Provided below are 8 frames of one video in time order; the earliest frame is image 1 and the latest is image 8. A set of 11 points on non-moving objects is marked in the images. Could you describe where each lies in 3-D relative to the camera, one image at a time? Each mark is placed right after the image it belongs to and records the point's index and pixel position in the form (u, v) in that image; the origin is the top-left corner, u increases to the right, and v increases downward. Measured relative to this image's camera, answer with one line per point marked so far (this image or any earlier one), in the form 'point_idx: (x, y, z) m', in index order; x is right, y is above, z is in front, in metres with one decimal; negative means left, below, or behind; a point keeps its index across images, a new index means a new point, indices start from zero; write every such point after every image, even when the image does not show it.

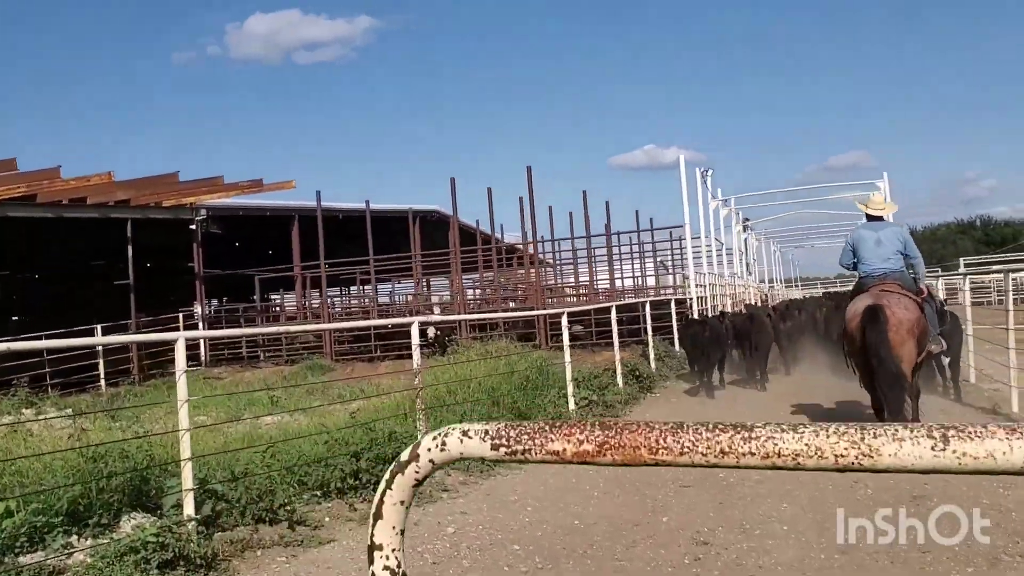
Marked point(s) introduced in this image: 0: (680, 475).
0: (+1.1, -1.2, +6.2) m
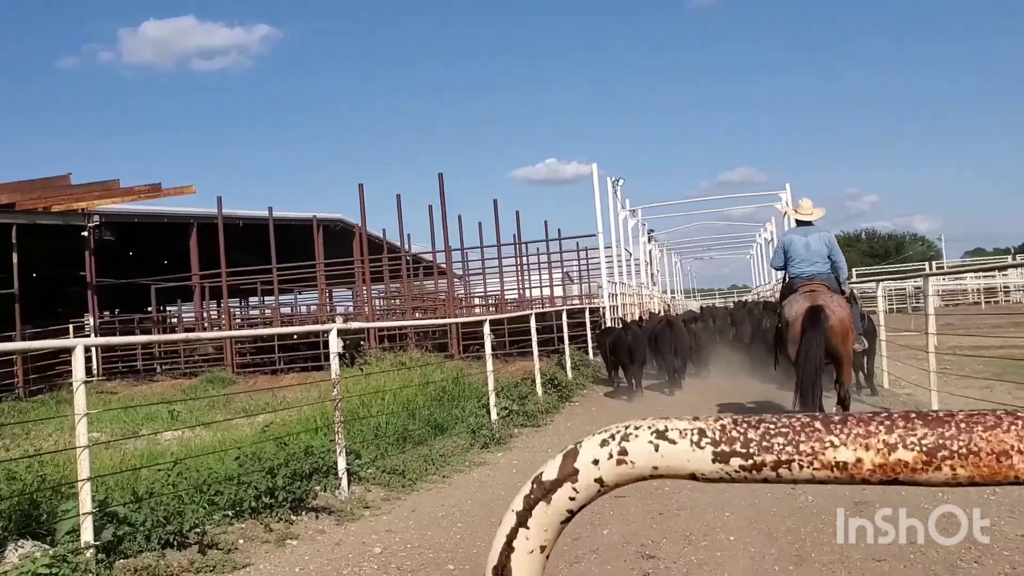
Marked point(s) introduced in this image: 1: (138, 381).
0: (+0.6, -1.2, +6.0) m
1: (-6.2, -1.5, +16.3) m
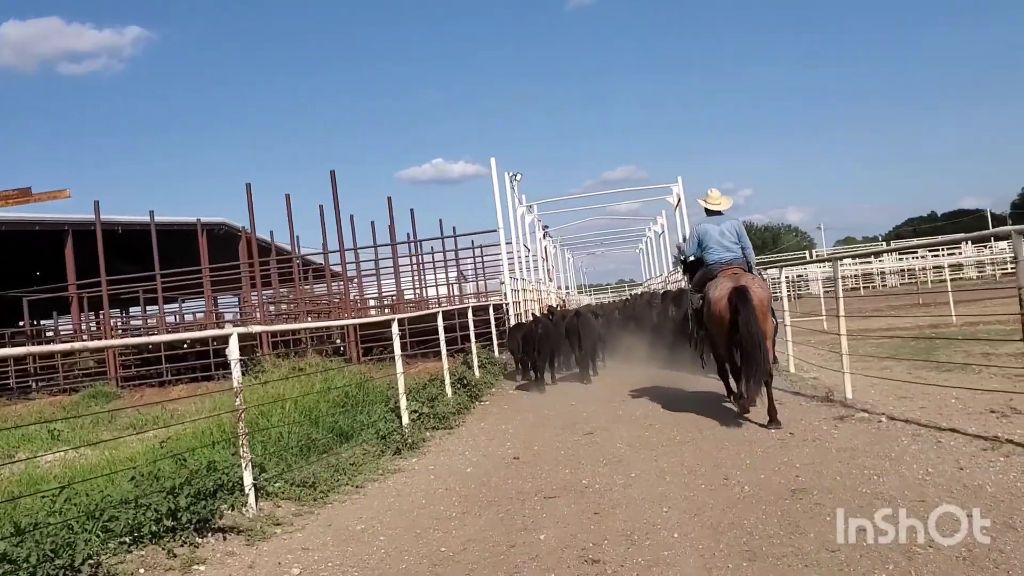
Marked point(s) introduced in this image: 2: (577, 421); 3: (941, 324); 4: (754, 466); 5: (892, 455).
0: (+0.2, -1.1, +5.7) m
1: (-7.7, -1.7, +15.2) m
2: (+0.5, -1.1, +8.3) m
3: (+7.9, -0.7, +18.3) m
4: (+1.4, -1.0, +5.5) m
5: (+2.1, -0.9, +5.5) m
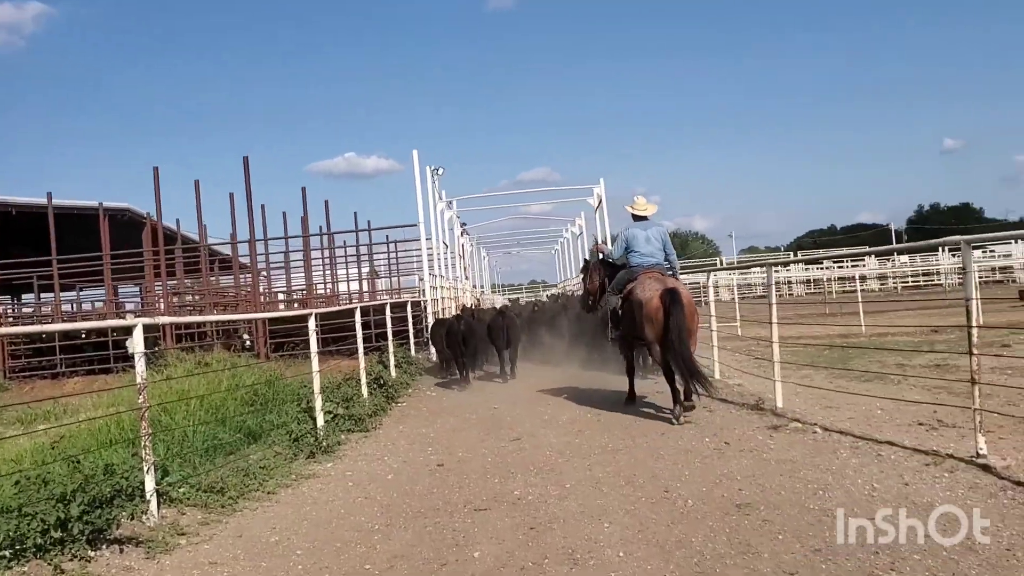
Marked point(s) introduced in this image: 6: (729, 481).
0: (-0.2, -1.1, +5.4) m
1: (-9.0, -1.5, +14.1) m
2: (-0.1, -1.1, +8.0) m
3: (+6.4, -0.9, +18.6) m
4: (+1.0, -1.0, +5.3) m
5: (+1.7, -1.0, +5.3) m
6: (+1.1, -1.0, +5.2) m
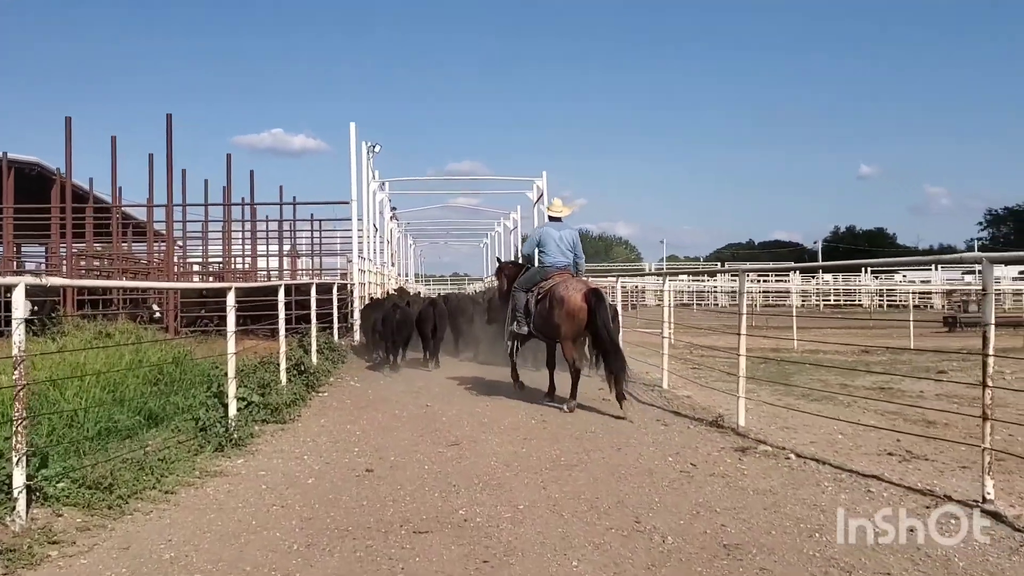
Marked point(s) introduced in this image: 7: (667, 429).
0: (-0.5, -1.0, +4.6) m
1: (-9.9, -0.7, +12.6) m
2: (-0.6, -1.0, +7.2) m
3: (+5.0, -1.1, +18.3) m
4: (+0.7, -1.0, +4.6) m
5: (+1.5, -1.0, +4.7) m
6: (+0.9, -1.0, +4.5) m
7: (+1.1, -1.0, +6.9) m
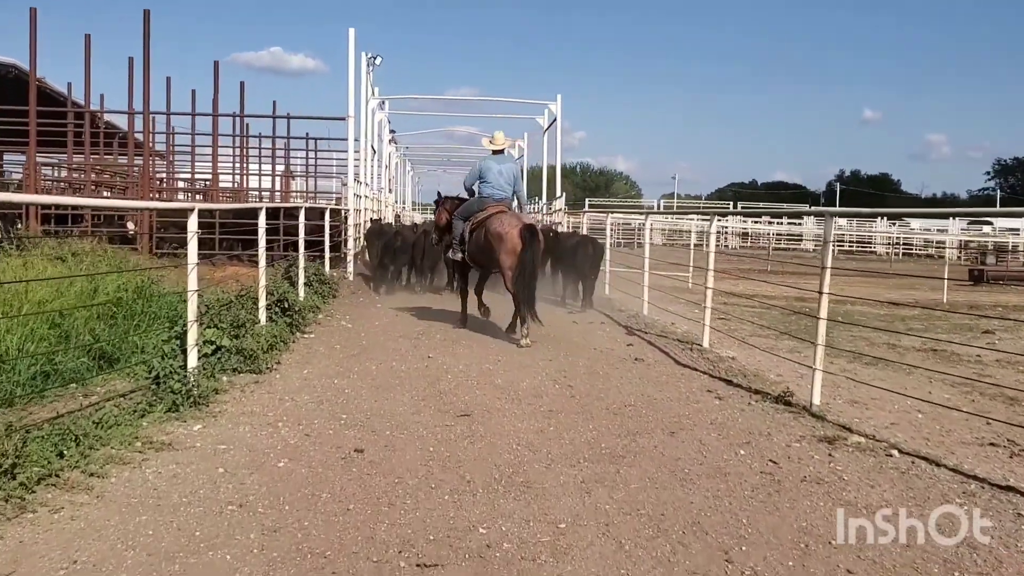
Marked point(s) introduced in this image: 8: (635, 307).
0: (-0.4, -0.8, +3.4) m
1: (-9.8, +0.5, +11.3) m
2: (-0.4, -0.6, +5.9) m
3: (+5.1, -0.2, +17.1) m
4: (+0.9, -0.8, +3.4) m
5: (+1.6, -0.9, +3.5) m
6: (+1.0, -0.9, +3.3) m
7: (+1.2, -0.7, +5.6) m
8: (+1.4, -0.2, +11.3) m
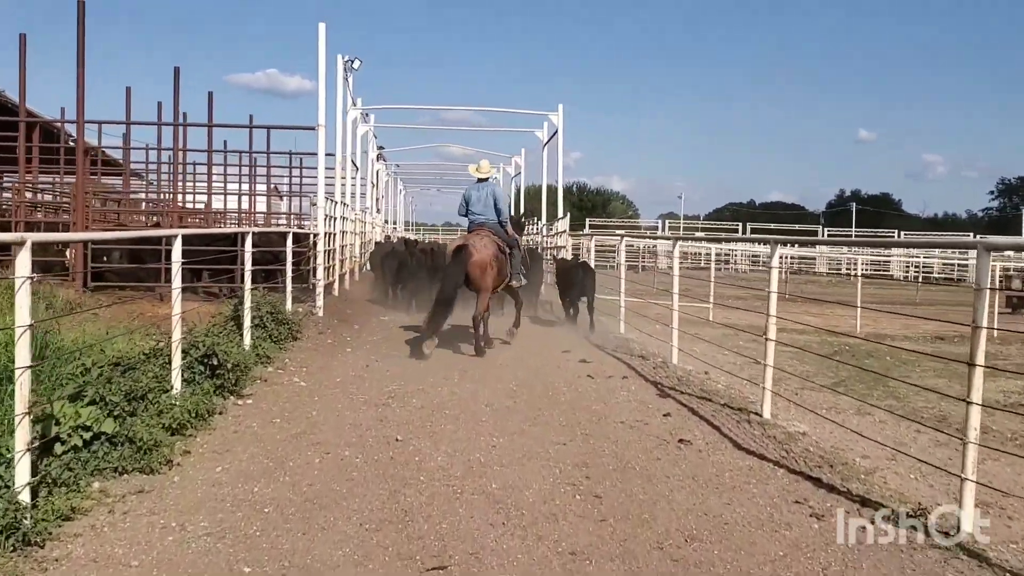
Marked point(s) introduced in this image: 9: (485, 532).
0: (-0.3, -1.0, +1.5) m
1: (-9.8, +0.1, +9.4) m
2: (-0.4, -0.9, +4.1) m
3: (+5.1, -0.7, +15.2) m
4: (+0.9, -1.1, +1.5) m
5: (+1.6, -1.1, +1.6) m
6: (+1.0, -1.1, +1.4) m
7: (+1.2, -0.9, +3.8) m
8: (+1.4, -0.6, +9.4) m
9: (-0.1, -0.9, +3.6) m
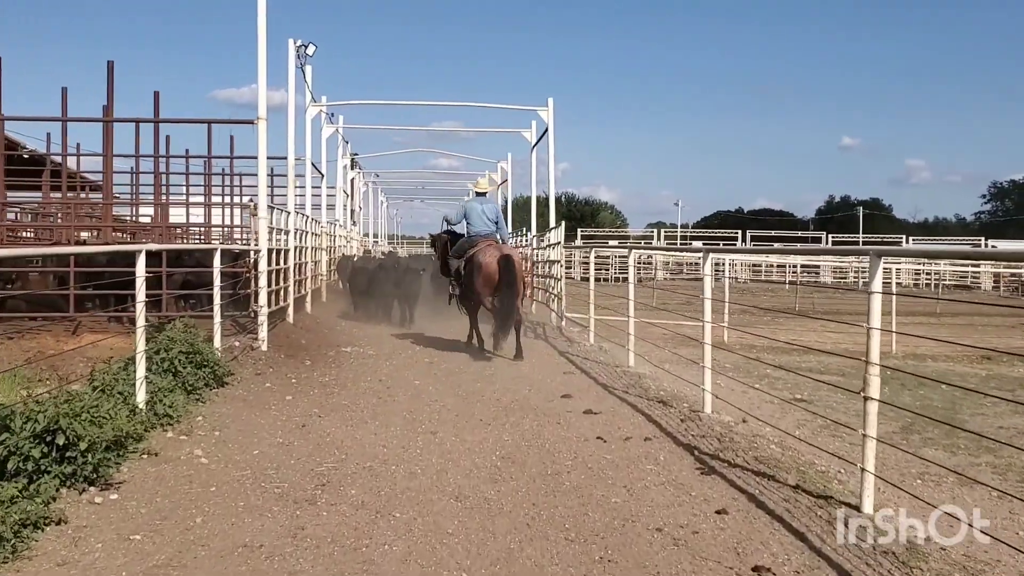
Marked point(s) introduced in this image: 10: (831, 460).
0: (-0.4, -1.2, -0.4) m
1: (-9.9, -0.2, +7.4) m
2: (-0.5, -1.0, +2.2) m
3: (+4.9, -0.8, +13.4) m
4: (+0.8, -1.2, -0.4) m
5: (+1.6, -1.2, -0.3) m
6: (+1.0, -1.2, -0.5) m
7: (+1.2, -1.1, +1.9) m
8: (+1.3, -0.8, +7.6) m
9: (-0.2, -1.0, +1.7) m
10: (+1.8, -0.9, +5.5) m
